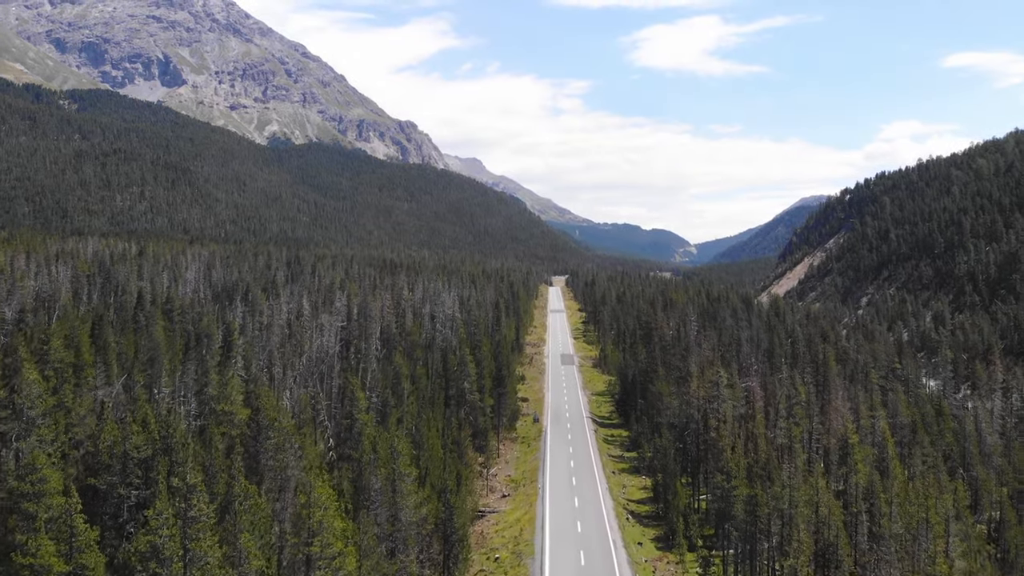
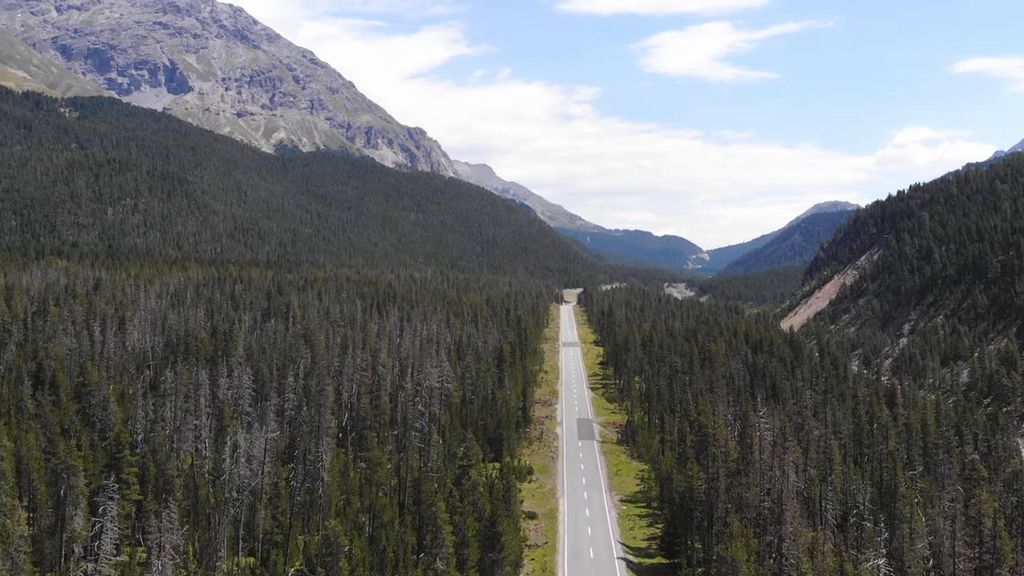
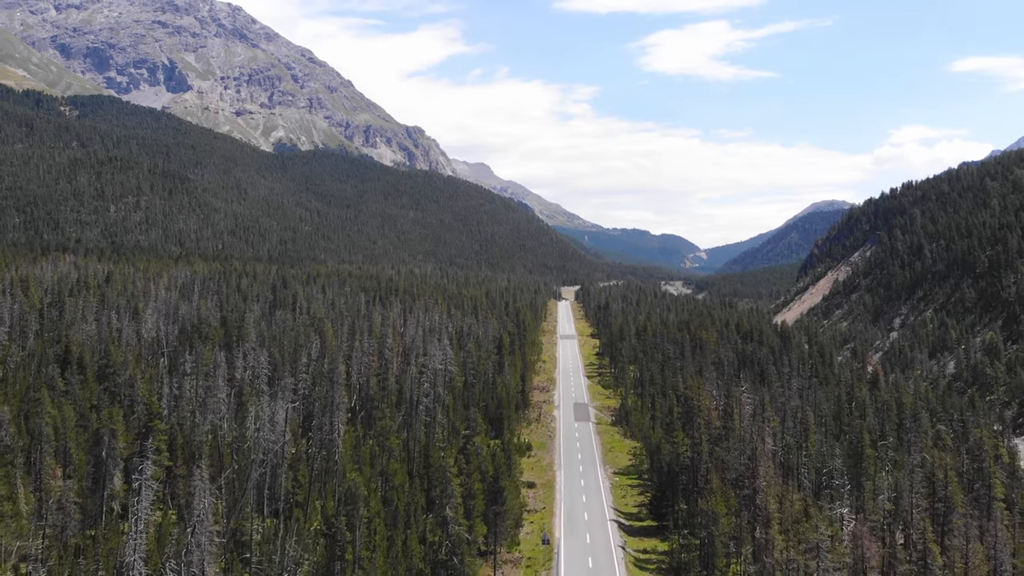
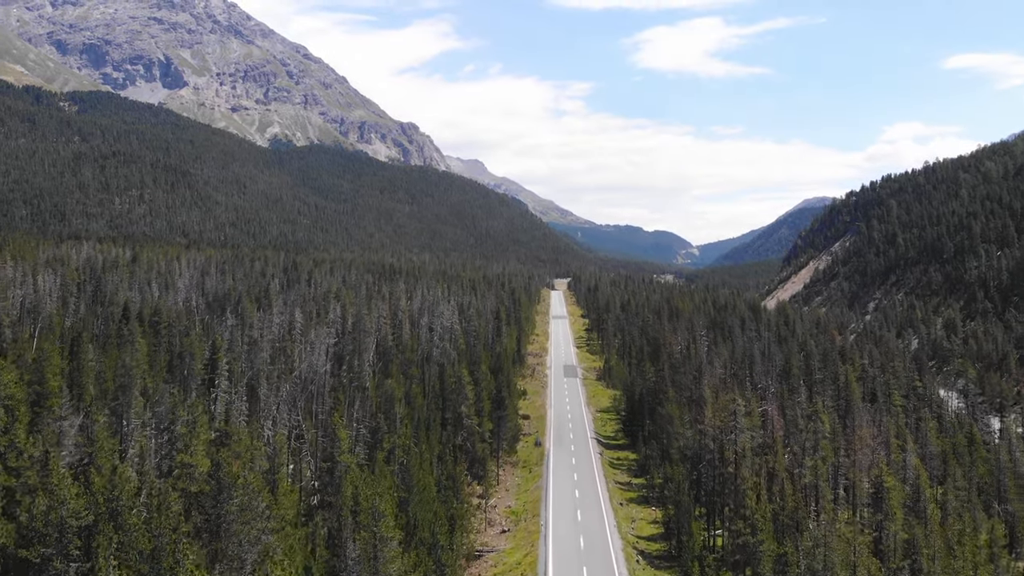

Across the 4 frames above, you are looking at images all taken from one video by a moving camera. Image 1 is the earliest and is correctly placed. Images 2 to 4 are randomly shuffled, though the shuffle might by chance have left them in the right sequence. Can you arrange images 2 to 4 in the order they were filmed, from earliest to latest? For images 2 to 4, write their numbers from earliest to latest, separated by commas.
4, 3, 2
